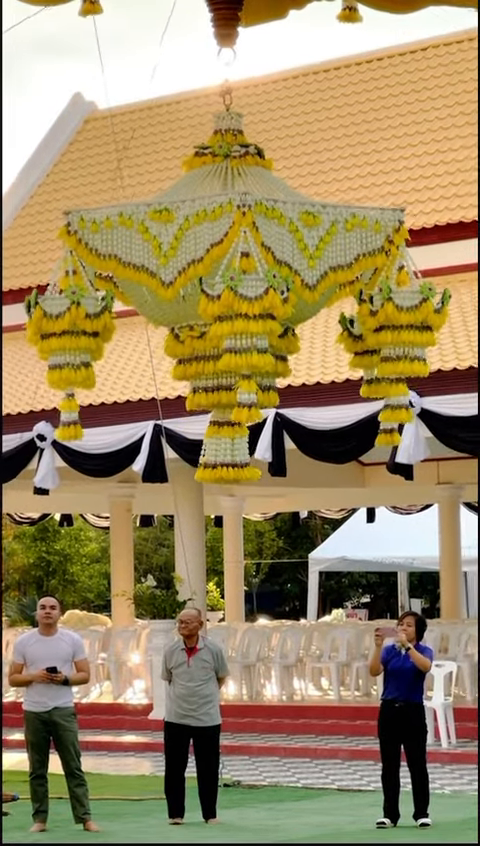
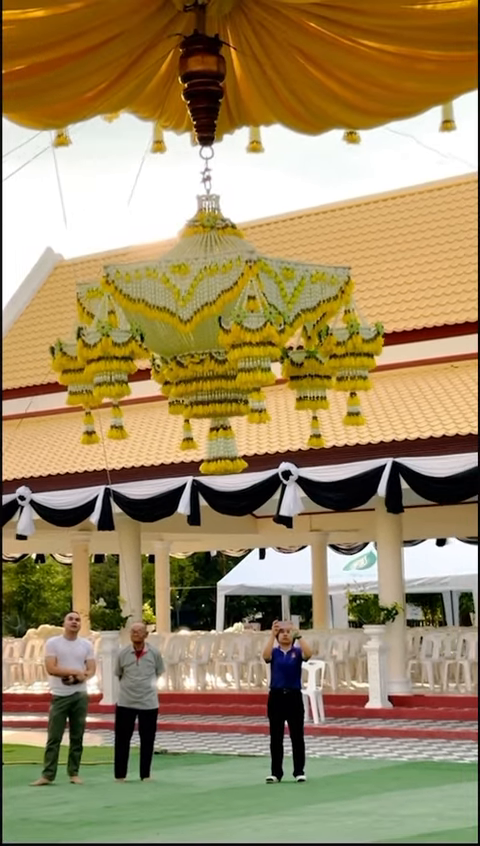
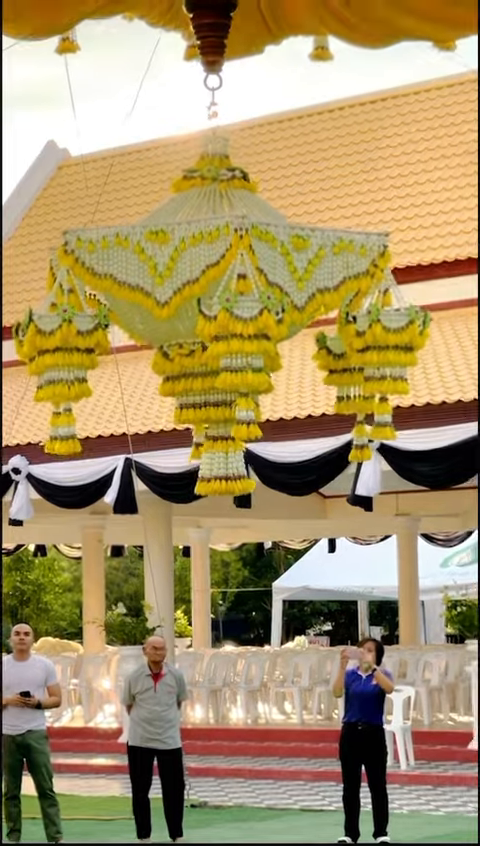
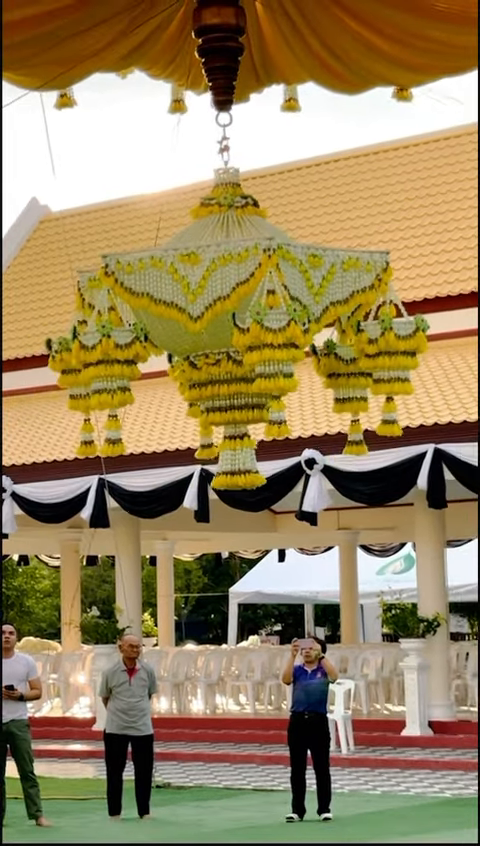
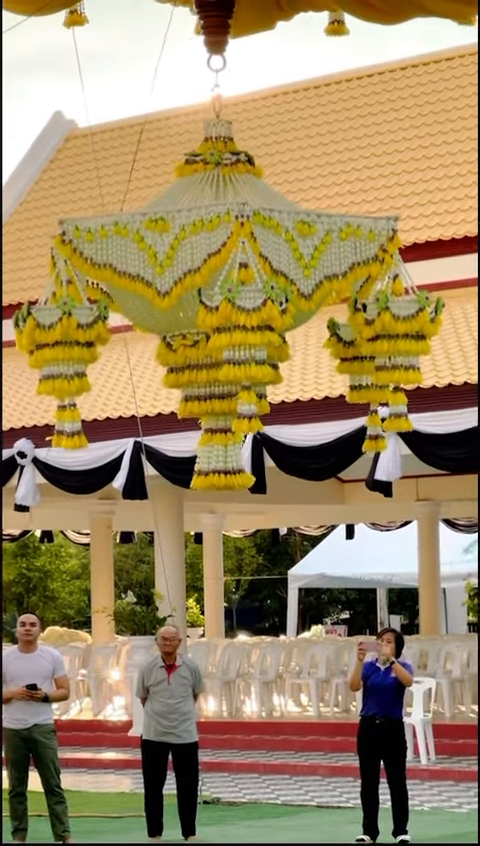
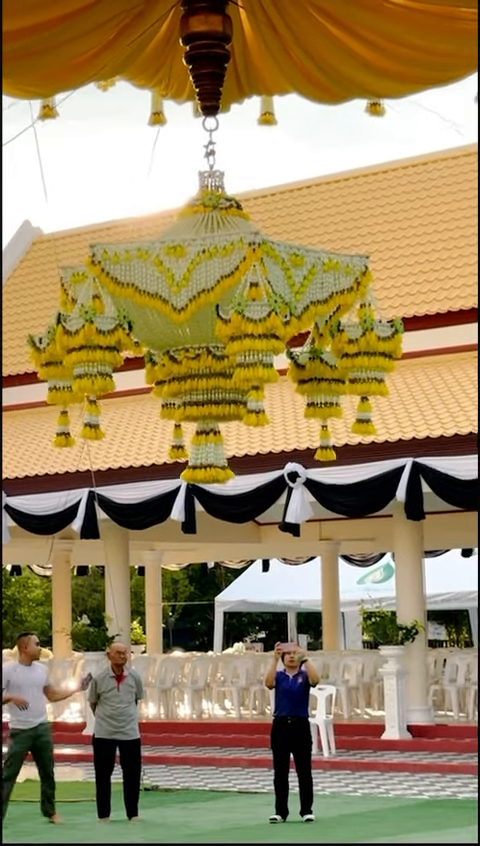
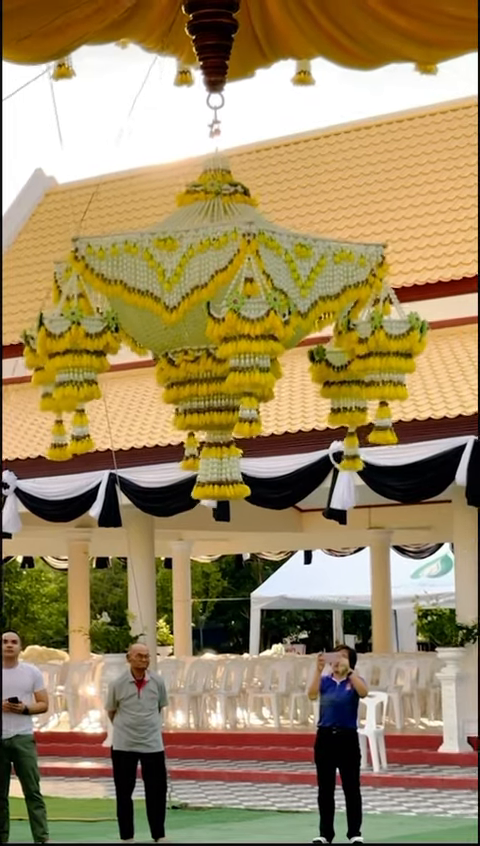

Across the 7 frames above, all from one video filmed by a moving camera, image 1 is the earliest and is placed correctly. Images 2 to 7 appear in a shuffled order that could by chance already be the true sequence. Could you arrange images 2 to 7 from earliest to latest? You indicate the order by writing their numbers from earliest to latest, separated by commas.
5, 3, 7, 4, 6, 2
